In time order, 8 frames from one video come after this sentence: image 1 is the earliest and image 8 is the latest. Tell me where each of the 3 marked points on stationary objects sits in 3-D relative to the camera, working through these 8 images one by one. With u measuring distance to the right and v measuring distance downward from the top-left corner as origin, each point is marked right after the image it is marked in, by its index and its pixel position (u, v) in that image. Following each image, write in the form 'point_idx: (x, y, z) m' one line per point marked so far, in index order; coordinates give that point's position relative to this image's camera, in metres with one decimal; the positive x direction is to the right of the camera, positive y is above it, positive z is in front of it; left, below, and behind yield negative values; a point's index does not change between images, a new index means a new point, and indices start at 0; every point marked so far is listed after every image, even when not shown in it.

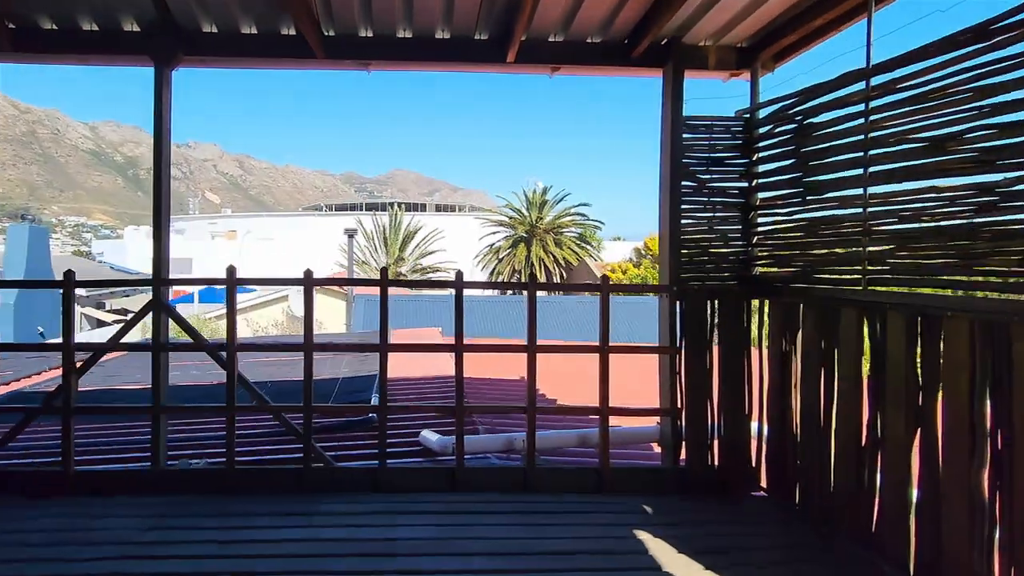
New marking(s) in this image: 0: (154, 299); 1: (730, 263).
0: (-1.4, -0.1, +2.6) m
1: (+0.9, +0.1, +2.7) m
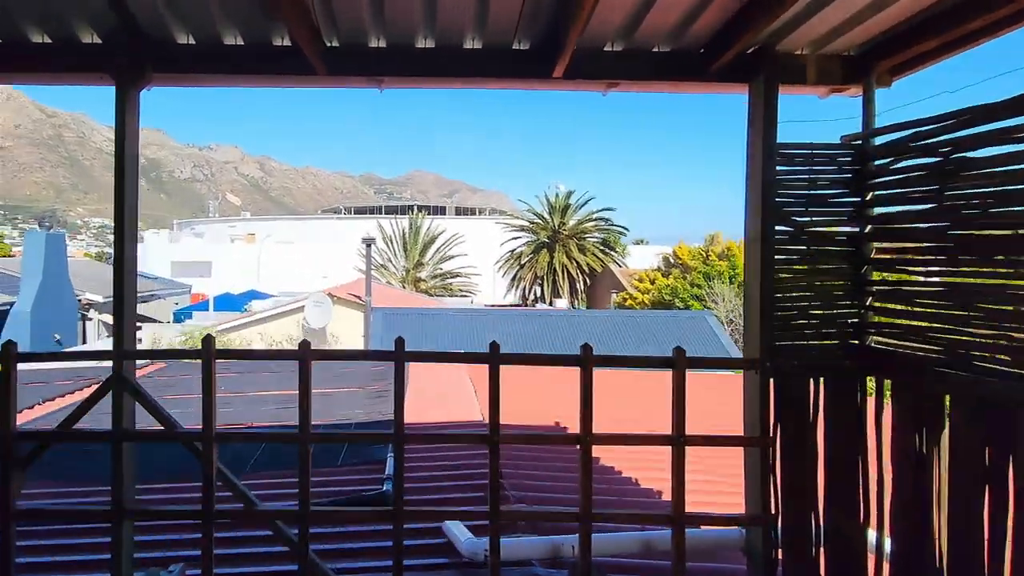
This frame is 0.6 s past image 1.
0: (-1.2, -0.3, +2.1) m
1: (+1.0, -0.1, +2.1) m
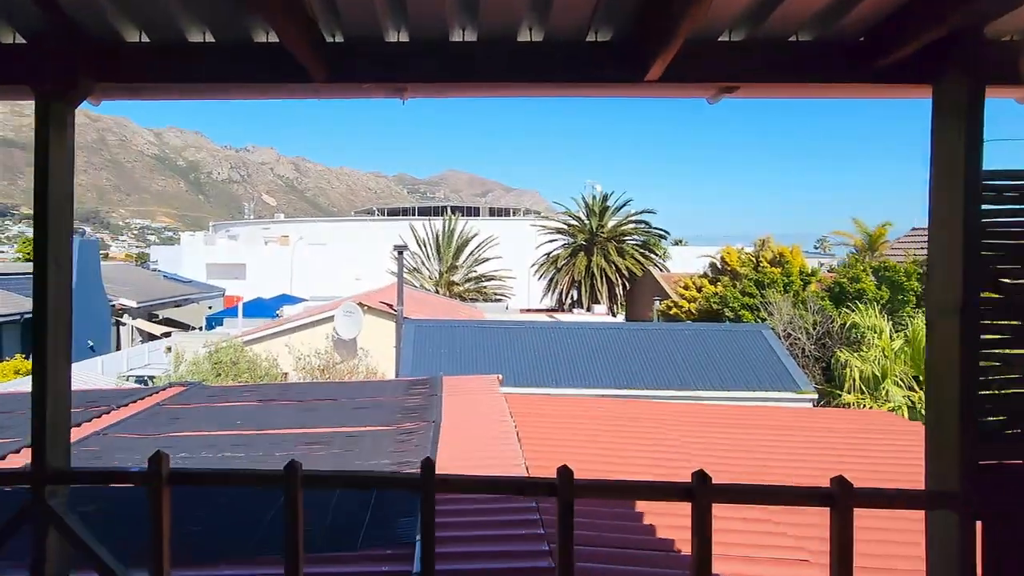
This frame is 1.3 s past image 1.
0: (-1.1, -0.5, +1.5) m
1: (+1.2, -0.3, +1.4) m
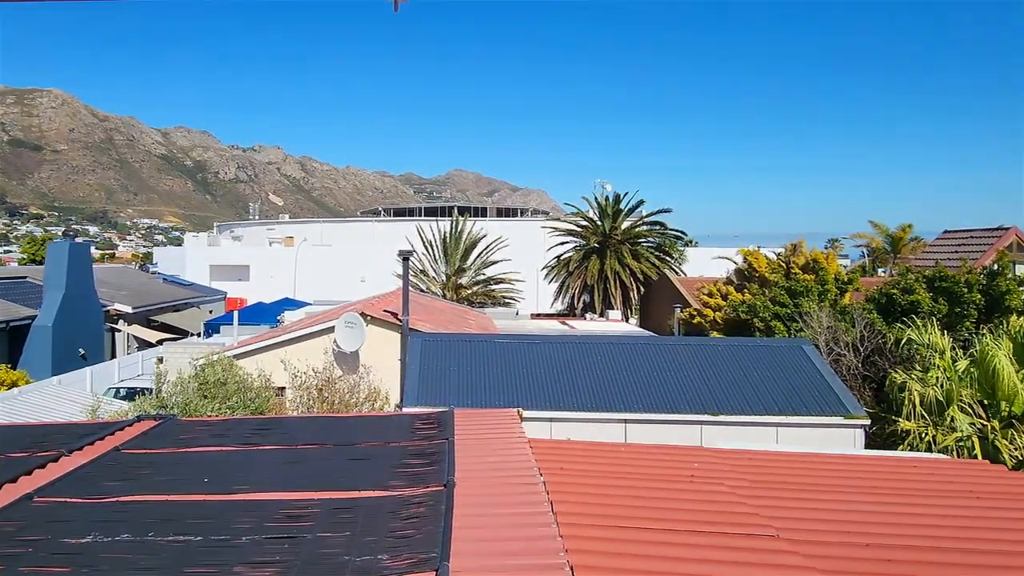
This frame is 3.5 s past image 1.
0: (-0.9, -0.7, +0.5) m
1: (+1.3, -0.5, +0.4) m
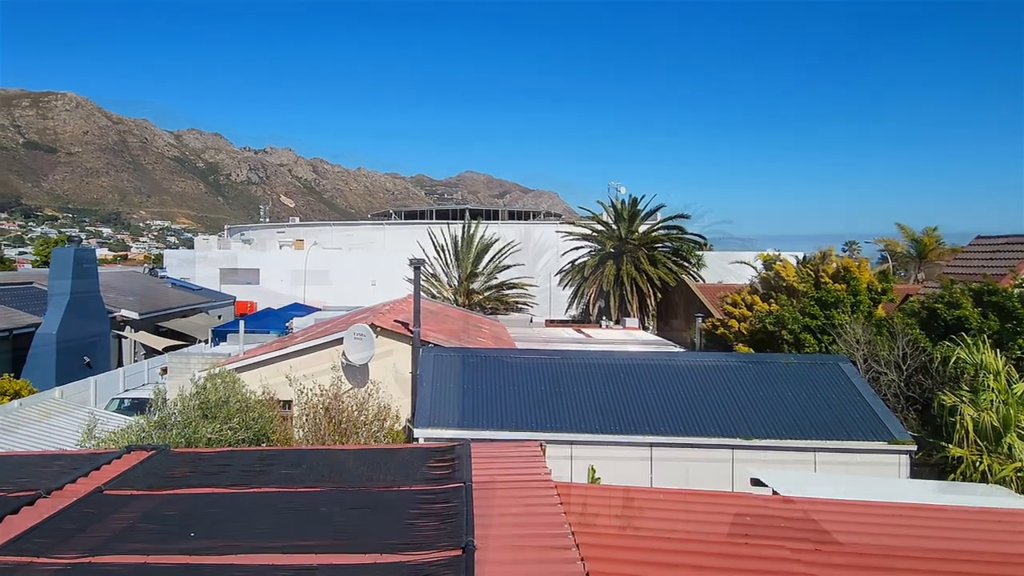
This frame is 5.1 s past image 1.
0: (-0.8, -0.8, 0.0) m
1: (+1.4, -0.7, -0.1) m
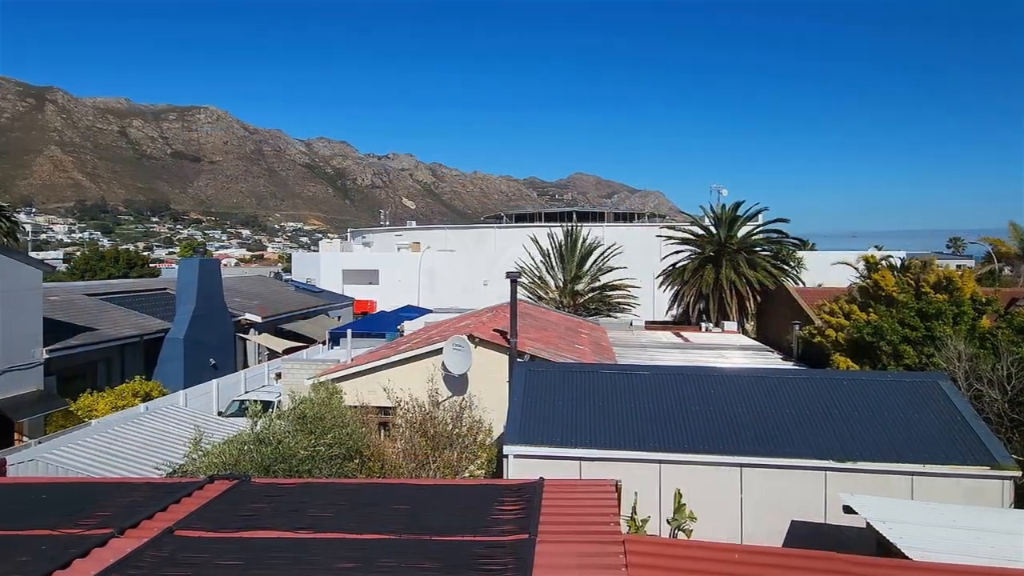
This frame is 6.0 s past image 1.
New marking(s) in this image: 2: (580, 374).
0: (-1.2, -1.0, +0.3) m
1: (+0.9, -0.9, -0.2) m
2: (+1.1, -1.2, +10.0) m
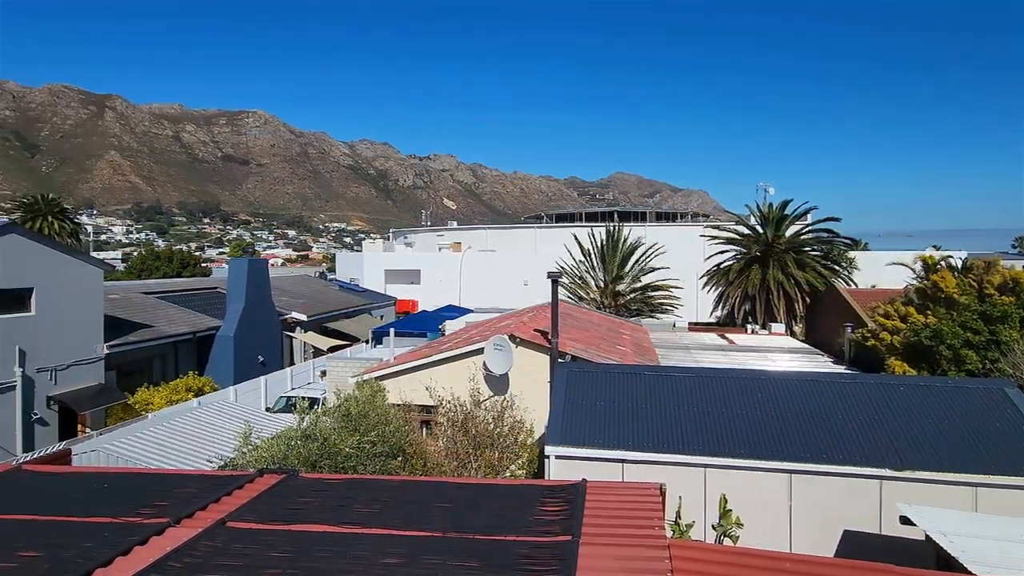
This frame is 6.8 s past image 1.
0: (-1.2, -1.0, +0.3) m
1: (+1.0, -0.8, -0.3) m
2: (+1.7, -1.2, +9.9) m
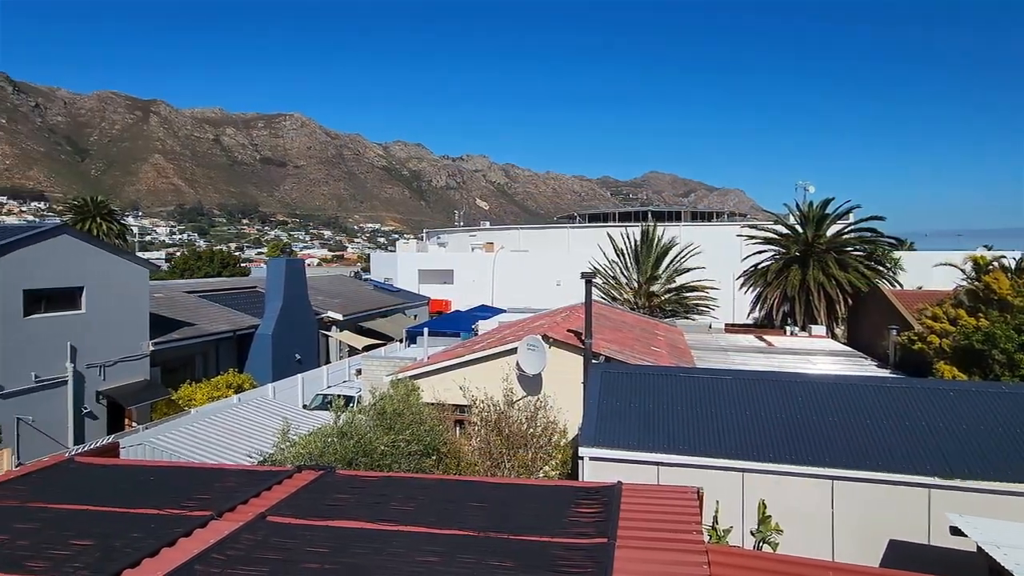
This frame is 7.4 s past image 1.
0: (-1.1, -1.0, +0.3) m
1: (+1.0, -0.8, -0.4) m
2: (+2.3, -1.2, +9.8) m
